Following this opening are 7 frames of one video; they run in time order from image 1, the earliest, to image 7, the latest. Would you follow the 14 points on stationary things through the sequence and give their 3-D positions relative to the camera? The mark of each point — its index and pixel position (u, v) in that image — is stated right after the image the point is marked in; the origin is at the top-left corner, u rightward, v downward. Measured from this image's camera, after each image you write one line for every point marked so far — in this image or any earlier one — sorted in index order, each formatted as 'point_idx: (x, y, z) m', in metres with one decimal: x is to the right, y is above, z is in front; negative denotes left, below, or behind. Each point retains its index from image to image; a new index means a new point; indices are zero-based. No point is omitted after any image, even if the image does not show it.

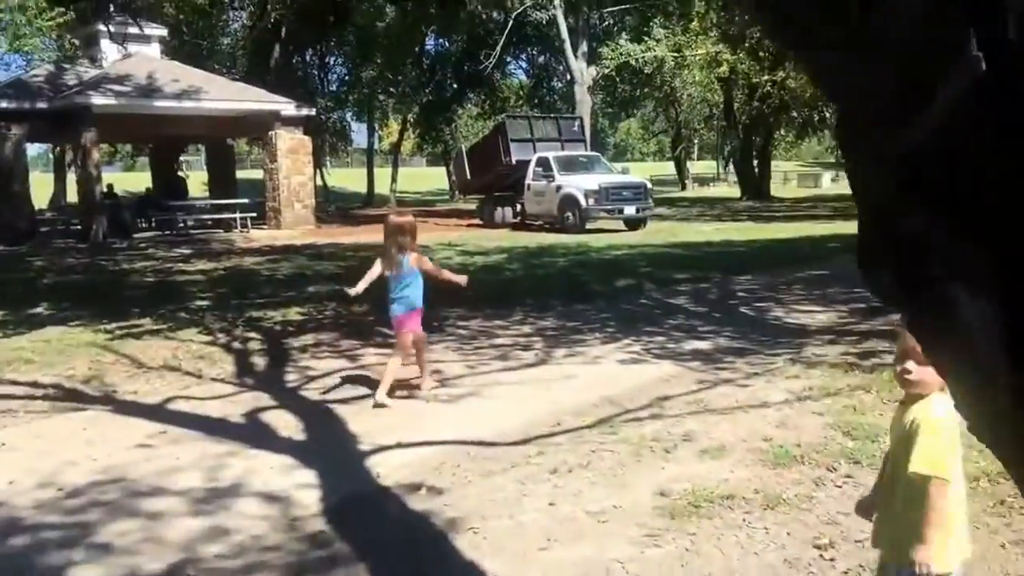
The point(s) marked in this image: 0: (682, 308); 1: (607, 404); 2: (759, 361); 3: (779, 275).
0: (+2.0, -0.3, +12.1) m
1: (+0.7, -0.8, +7.3) m
2: (+2.1, -0.6, +8.7) m
3: (+3.9, +0.1, +15.3) m
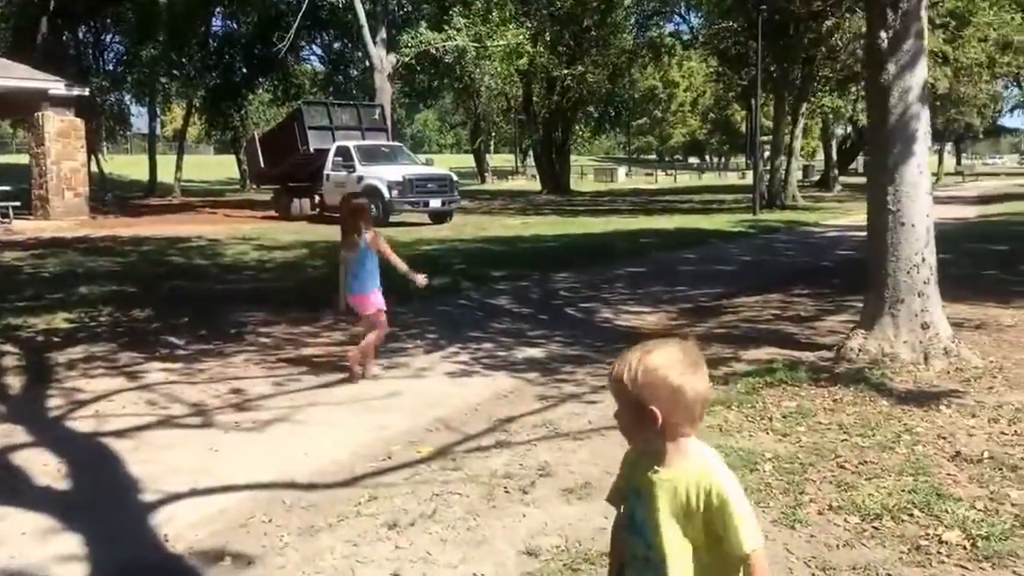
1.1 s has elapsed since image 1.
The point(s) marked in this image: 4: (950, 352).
0: (-0.1, -0.3, +11.3) m
1: (-0.4, -0.9, +6.3) m
2: (+0.7, -0.7, +7.9) m
3: (+1.1, +0.1, +14.8) m
4: (+3.3, -0.5, +7.9) m
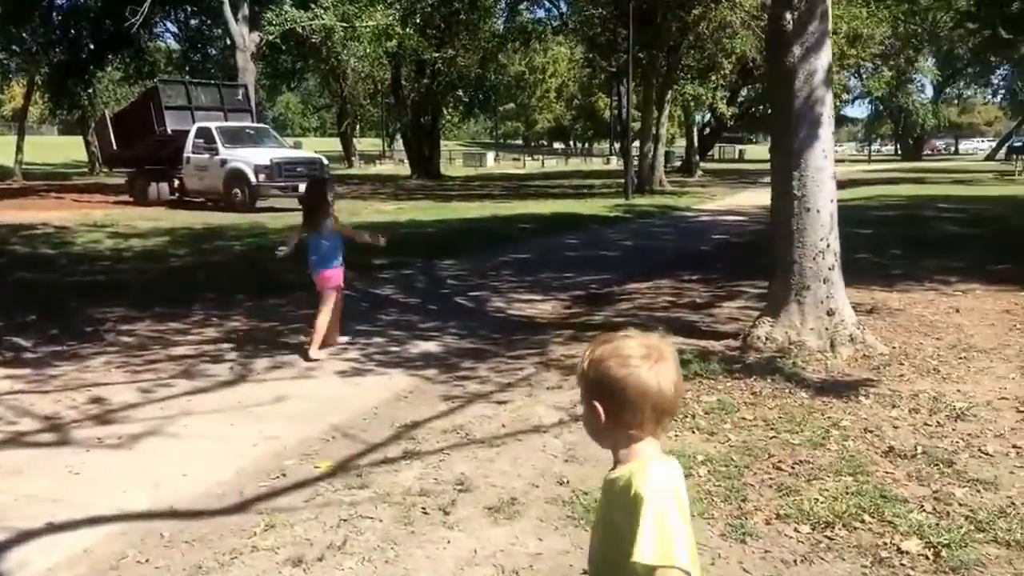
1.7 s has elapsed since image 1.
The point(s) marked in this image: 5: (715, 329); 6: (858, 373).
0: (-1.3, -0.2, +10.6) m
1: (-0.9, -0.8, +5.7) m
2: (-0.1, -0.6, +7.4) m
3: (-0.5, +0.3, +14.2) m
4: (+2.6, -0.4, +7.7) m
5: (+1.7, -0.4, +8.8) m
6: (+2.4, -0.6, +7.0) m
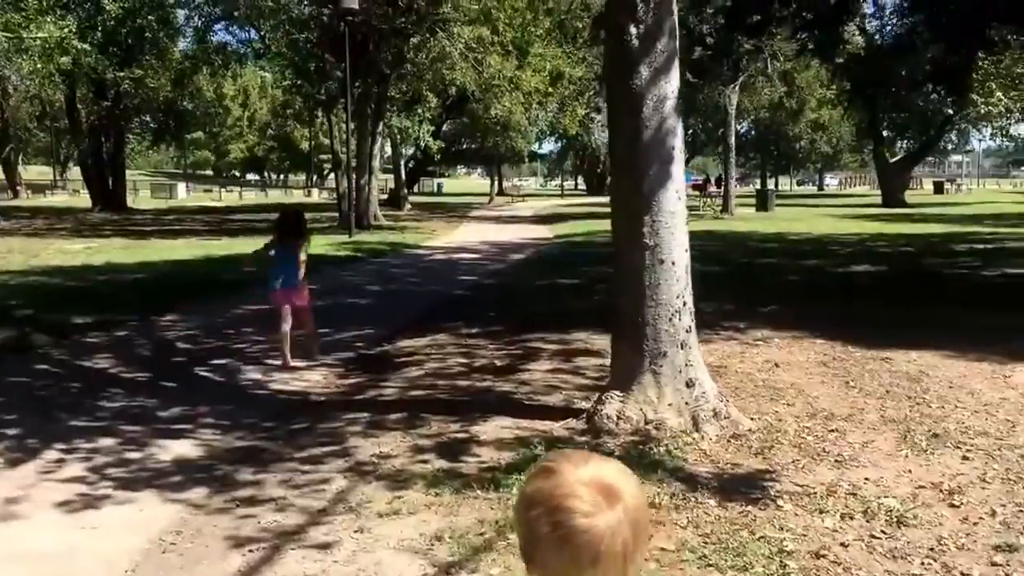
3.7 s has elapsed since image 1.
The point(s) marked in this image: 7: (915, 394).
0: (-3.2, -0.7, +8.2) m
1: (-1.4, -1.2, +3.6) m
2: (-1.1, -1.0, +5.5) m
3: (-3.5, -0.4, +11.9) m
4: (+1.3, -0.8, +6.6) m
5: (+0.2, -0.8, +7.4) m
6: (+1.3, -1.0, +5.8) m
7: (+3.1, -0.8, +8.0) m
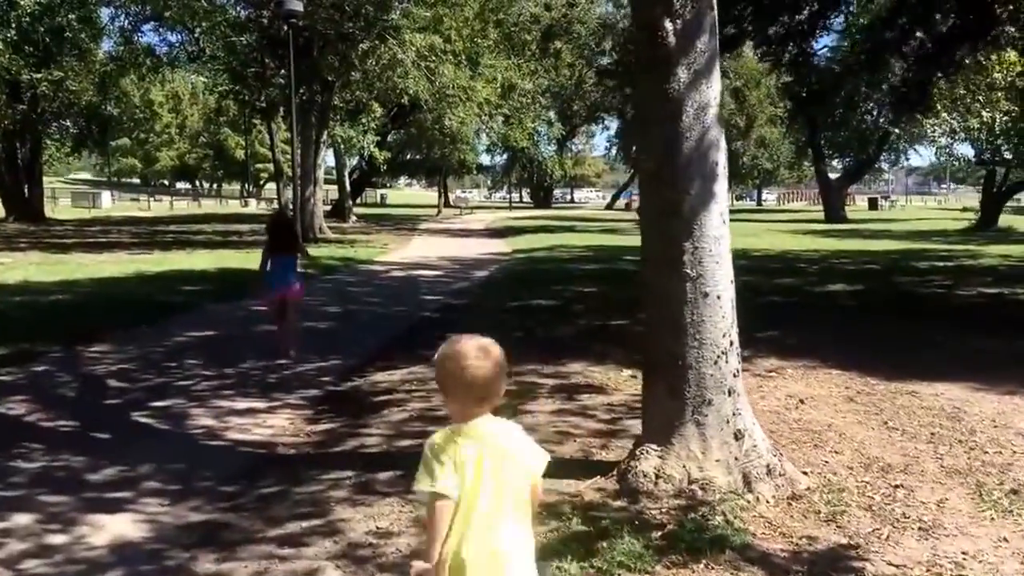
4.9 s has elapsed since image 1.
0: (-3.2, -1.0, +7.1) m
1: (-1.2, -1.4, +2.5) m
2: (-0.9, -1.2, +4.5) m
3: (-3.7, -0.7, +10.8) m
4: (+1.4, -1.0, +5.7) m
5: (+0.3, -1.1, +6.4) m
6: (+1.5, -1.2, +5.0) m
7: (+3.1, -1.0, +7.2) m
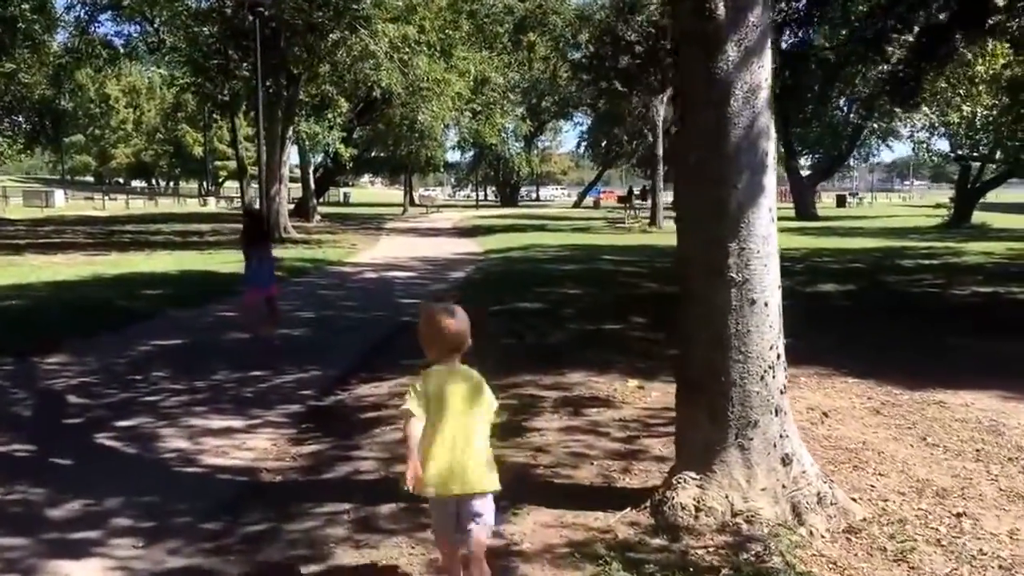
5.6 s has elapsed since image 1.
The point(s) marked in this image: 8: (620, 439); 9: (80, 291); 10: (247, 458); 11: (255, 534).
0: (-3.1, -1.1, +6.3) m
1: (-0.9, -1.5, +1.9) m
2: (-0.8, -1.3, +3.8) m
3: (-3.8, -0.8, +10.0) m
4: (+1.5, -1.0, +5.1) m
5: (+0.4, -1.1, +5.8) m
6: (+1.6, -1.2, +4.4) m
7: (+3.2, -1.1, +6.6) m
8: (+0.7, -1.0, +6.9) m
9: (-6.6, -0.1, +16.2) m
10: (-1.8, -1.1, +7.0) m
11: (-1.3, -1.2, +5.3) m
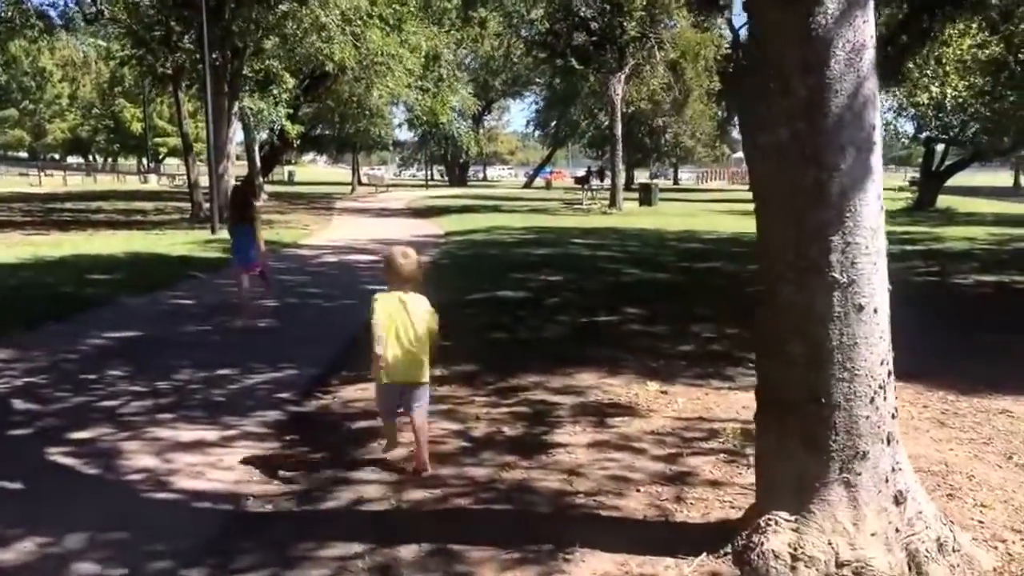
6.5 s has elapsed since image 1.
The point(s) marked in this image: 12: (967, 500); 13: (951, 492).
0: (-2.9, -1.0, +5.3) m
1: (-0.5, -1.6, +0.9) m
2: (-0.5, -1.3, +2.9) m
3: (-3.8, -0.7, +8.9) m
4: (+1.8, -1.1, +4.3) m
5: (+0.6, -1.1, +4.9) m
6: (+1.9, -1.3, +3.6) m
7: (+3.3, -1.0, +5.9) m
8: (+0.9, -1.0, +6.1) m
9: (-6.9, +0.2, +15.0) m
10: (-1.6, -1.1, +6.1) m
11: (-1.0, -1.2, +4.4) m
12: (+2.2, -1.1, +5.2) m
13: (+2.2, -1.0, +5.2) m
